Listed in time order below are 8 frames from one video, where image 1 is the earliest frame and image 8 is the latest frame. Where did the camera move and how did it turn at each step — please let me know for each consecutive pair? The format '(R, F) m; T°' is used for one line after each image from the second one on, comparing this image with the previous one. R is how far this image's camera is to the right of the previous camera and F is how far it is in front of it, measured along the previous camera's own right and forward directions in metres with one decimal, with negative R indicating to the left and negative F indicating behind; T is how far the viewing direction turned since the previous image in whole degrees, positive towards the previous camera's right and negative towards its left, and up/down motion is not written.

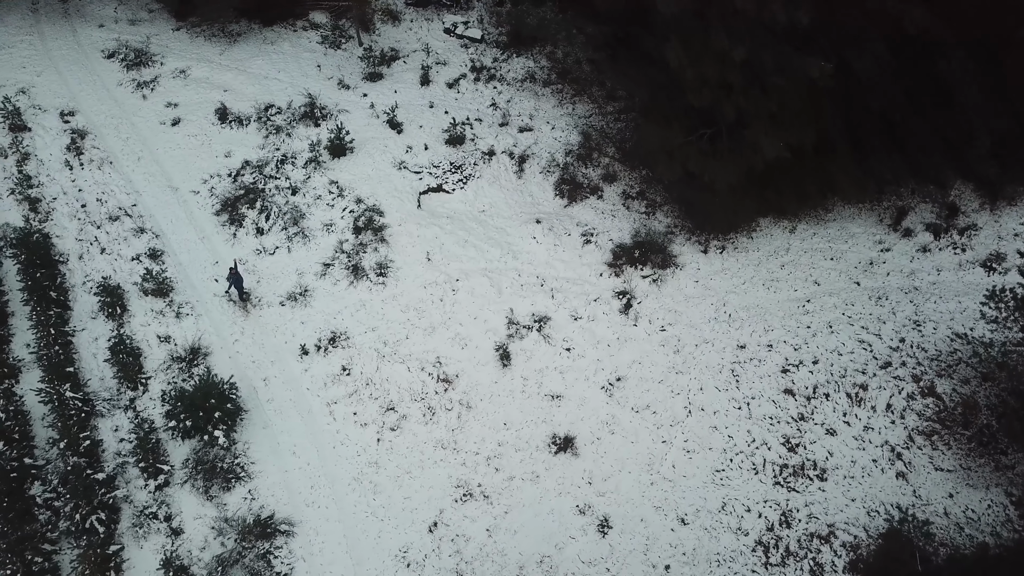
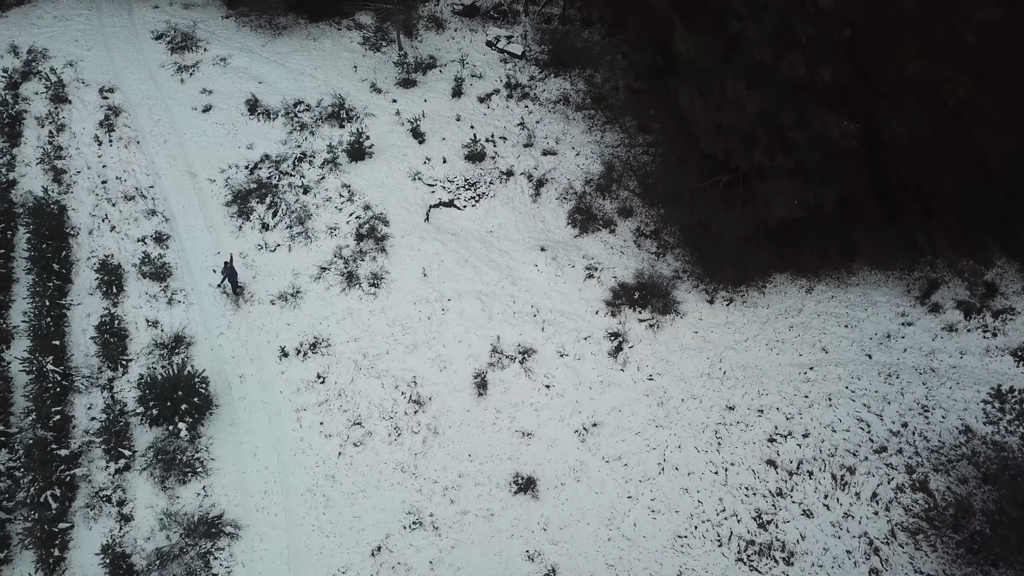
(+1.3, +0.4) m; -5°
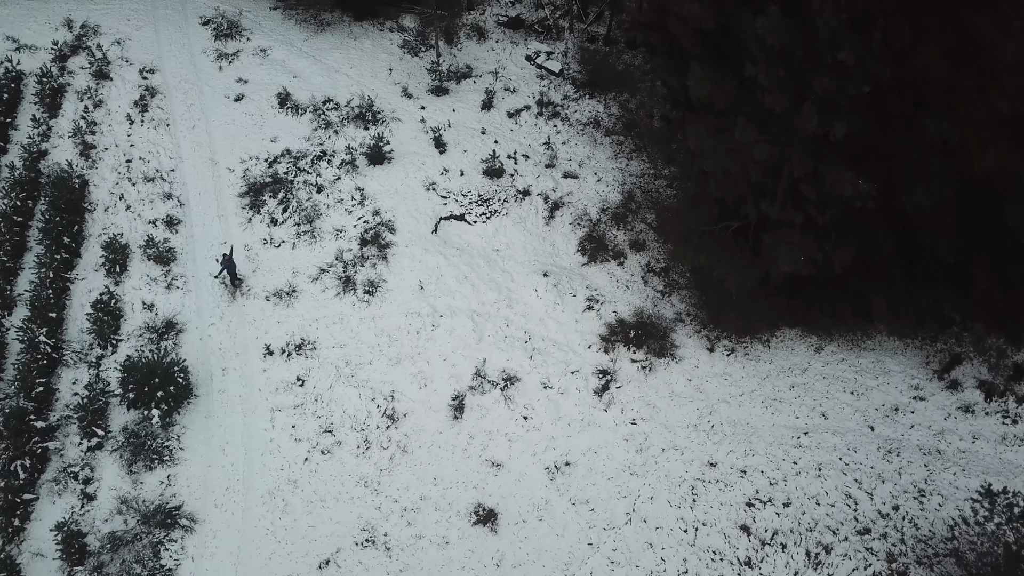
(+1.2, +0.4) m; -5°
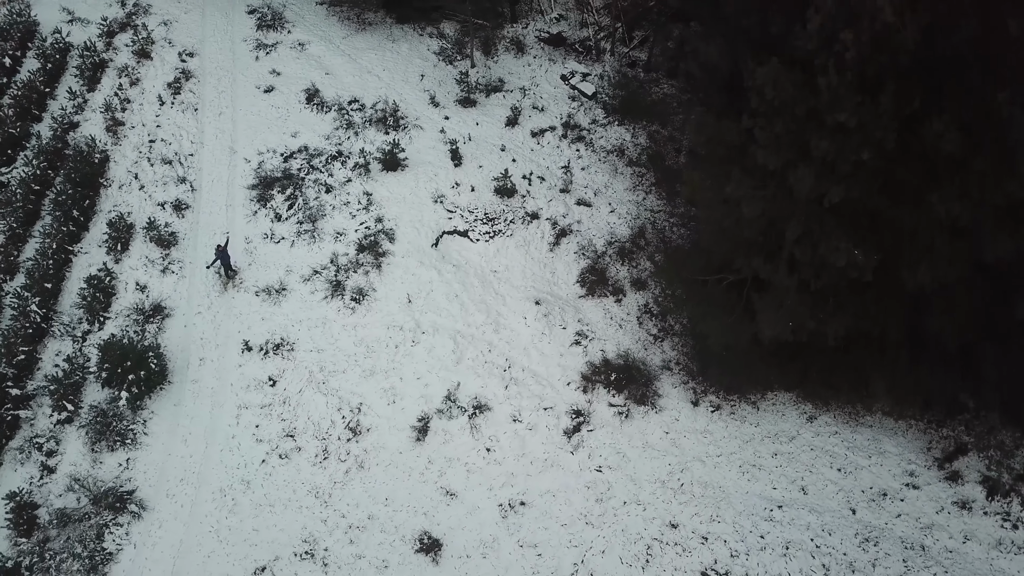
(+1.4, +0.4) m; -5°
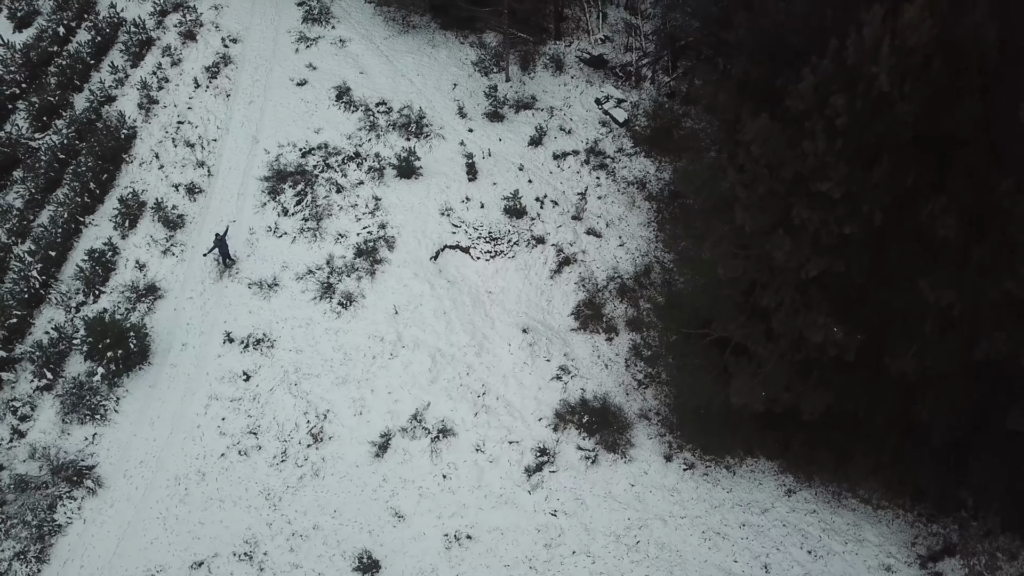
(+1.4, +0.4) m; -5°
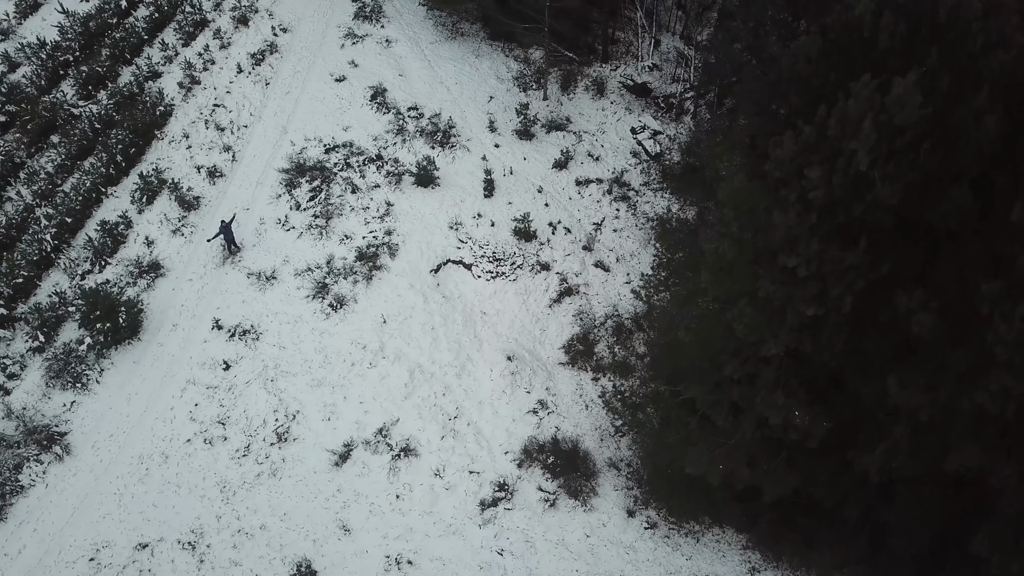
(+1.4, +0.4) m; -5°
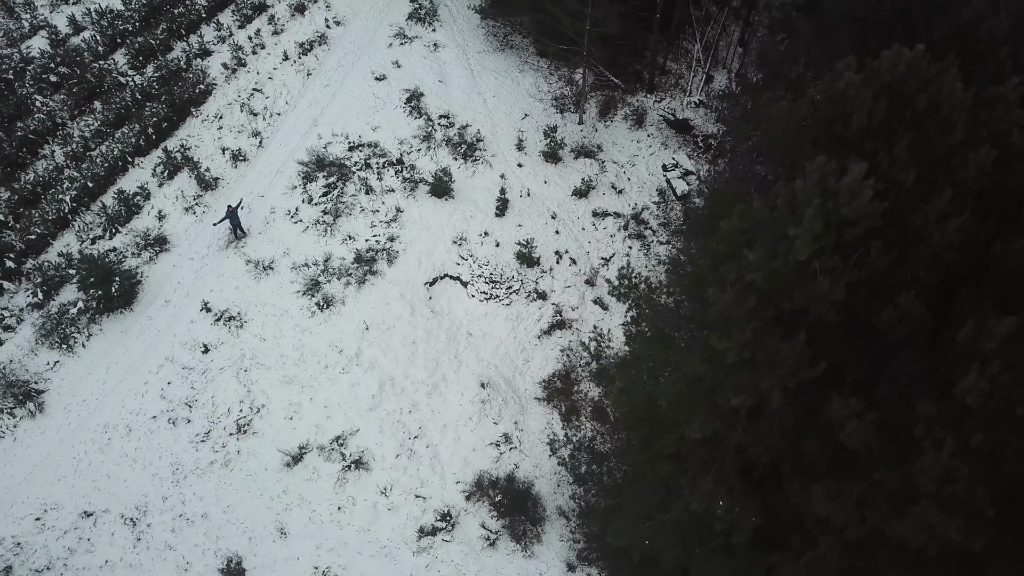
(+1.6, +0.4) m; -6°
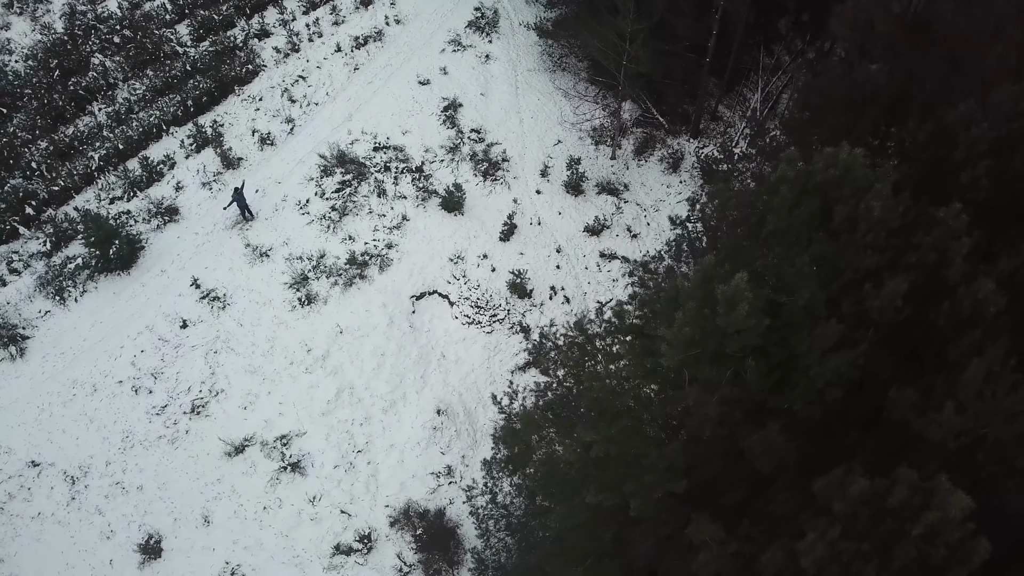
(+1.9, +0.5) m; -7°
